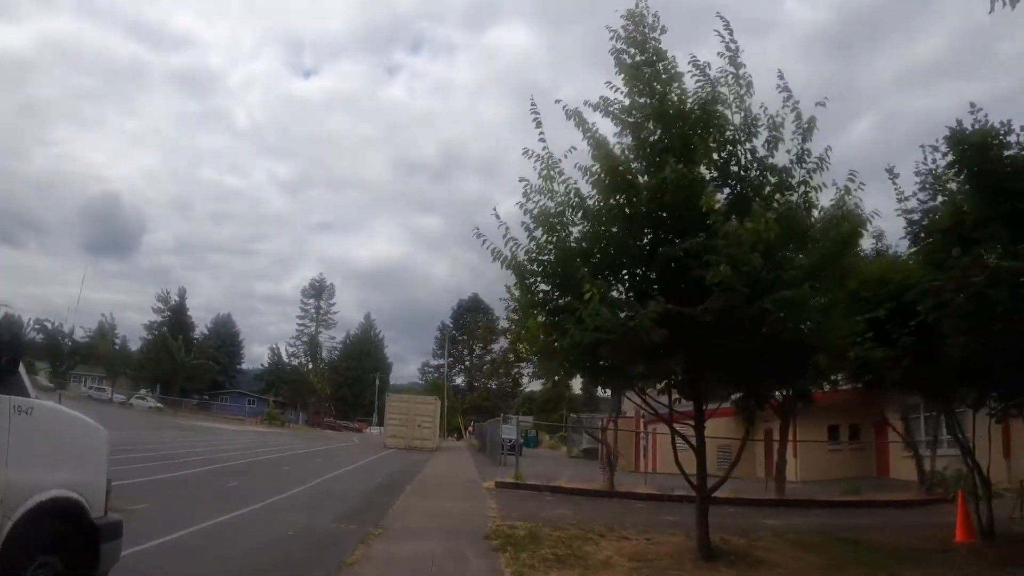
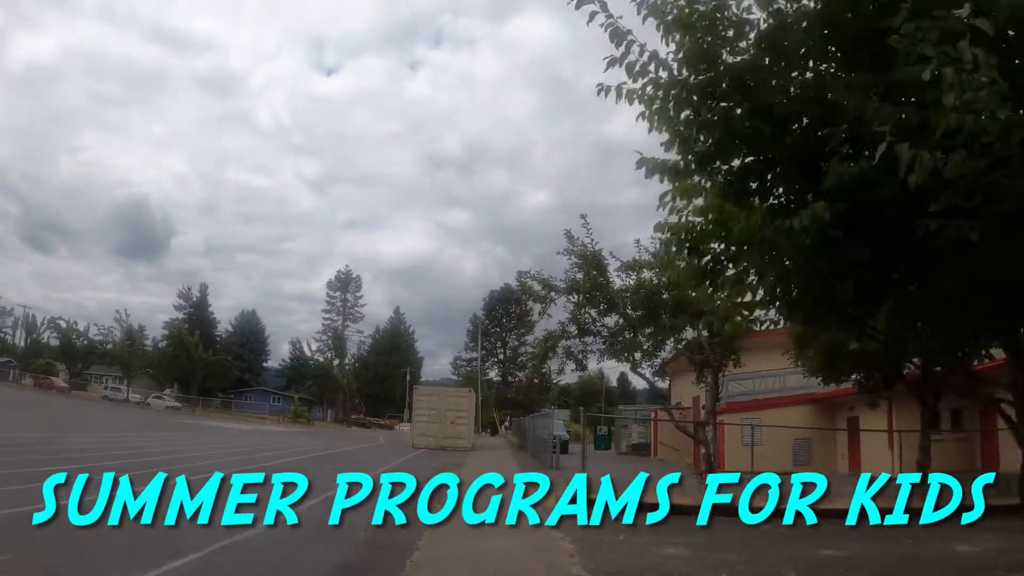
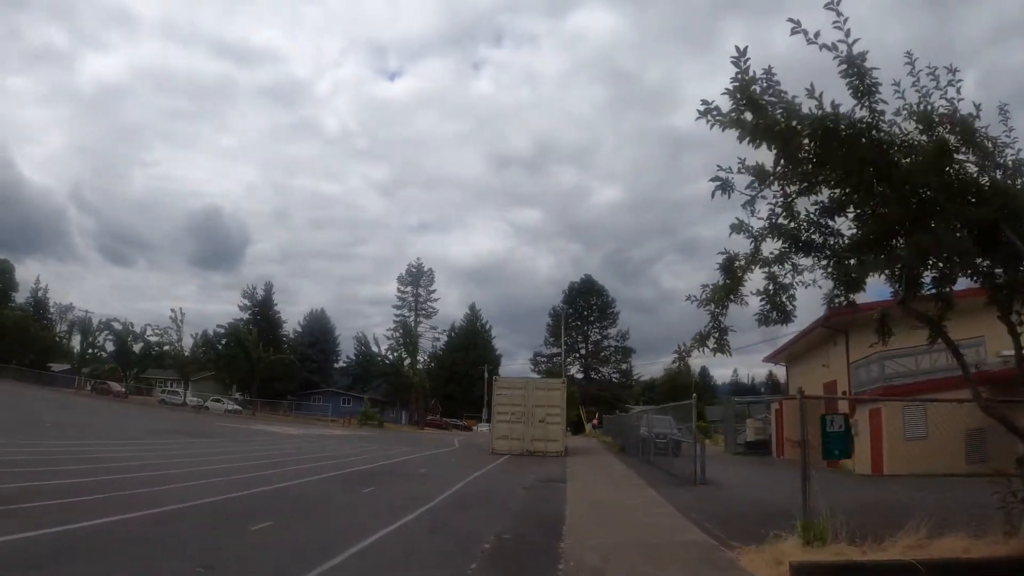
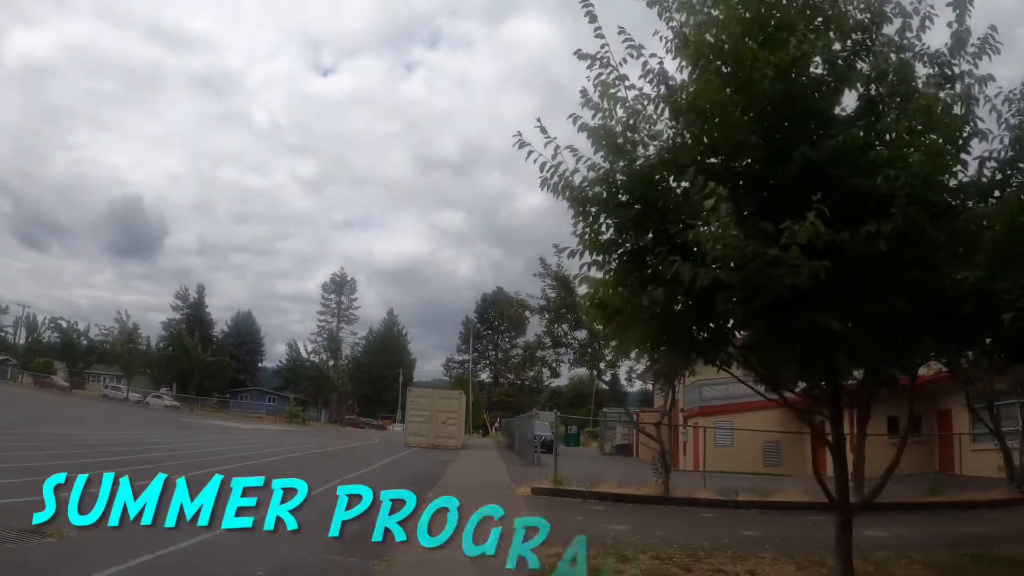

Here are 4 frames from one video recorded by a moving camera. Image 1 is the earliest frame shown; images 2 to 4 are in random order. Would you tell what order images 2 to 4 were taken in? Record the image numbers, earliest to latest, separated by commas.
4, 2, 3
